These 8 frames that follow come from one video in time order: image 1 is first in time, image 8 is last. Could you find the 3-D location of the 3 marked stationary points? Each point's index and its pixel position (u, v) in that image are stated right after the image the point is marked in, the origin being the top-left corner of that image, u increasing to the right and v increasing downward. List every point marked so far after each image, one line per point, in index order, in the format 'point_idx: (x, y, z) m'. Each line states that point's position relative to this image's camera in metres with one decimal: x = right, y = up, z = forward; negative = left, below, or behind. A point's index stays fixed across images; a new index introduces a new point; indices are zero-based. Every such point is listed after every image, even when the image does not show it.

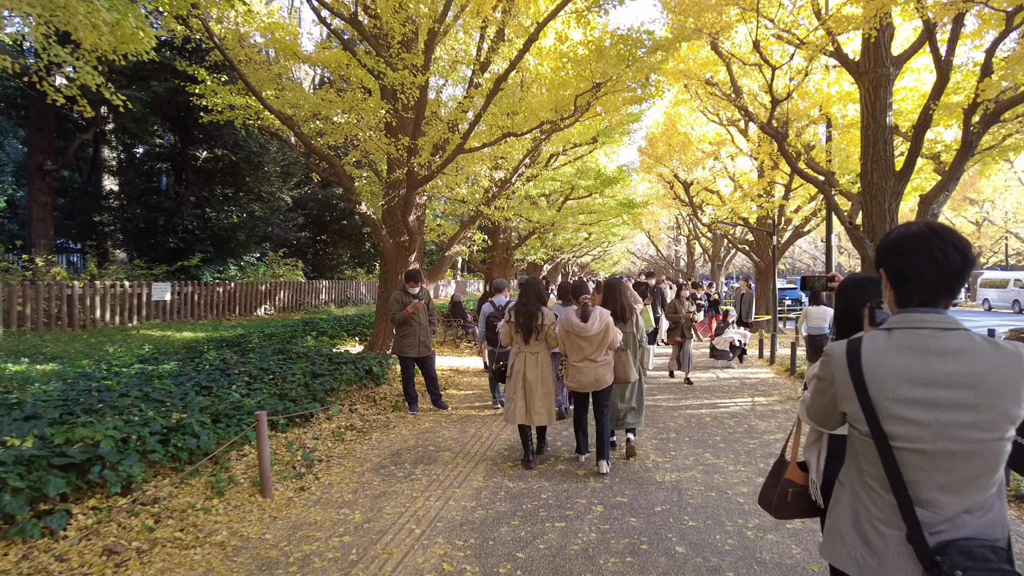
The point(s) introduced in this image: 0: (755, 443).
0: (+2.2, -1.4, +5.9) m
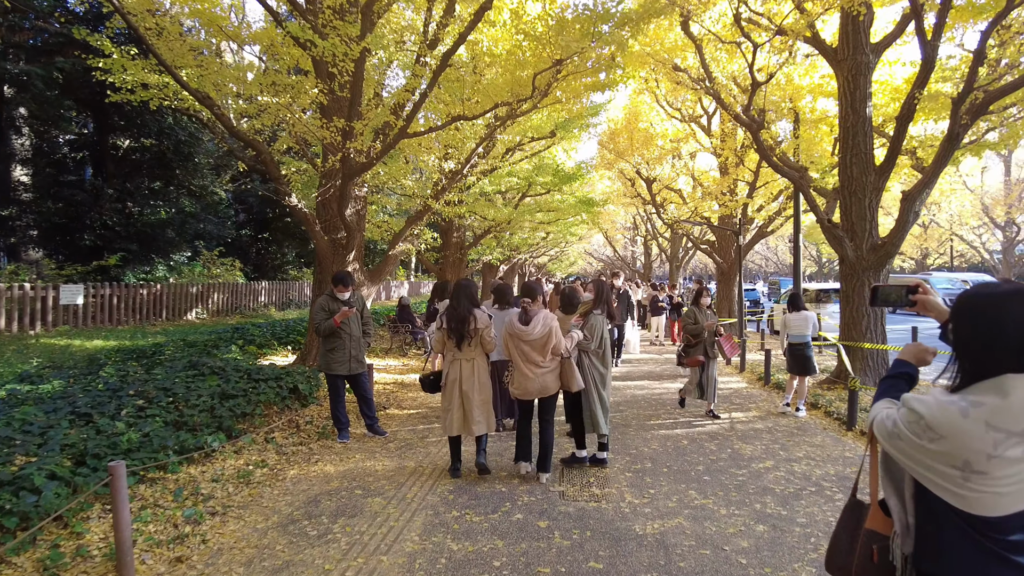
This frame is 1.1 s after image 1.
0: (+1.8, -1.4, +5.0) m
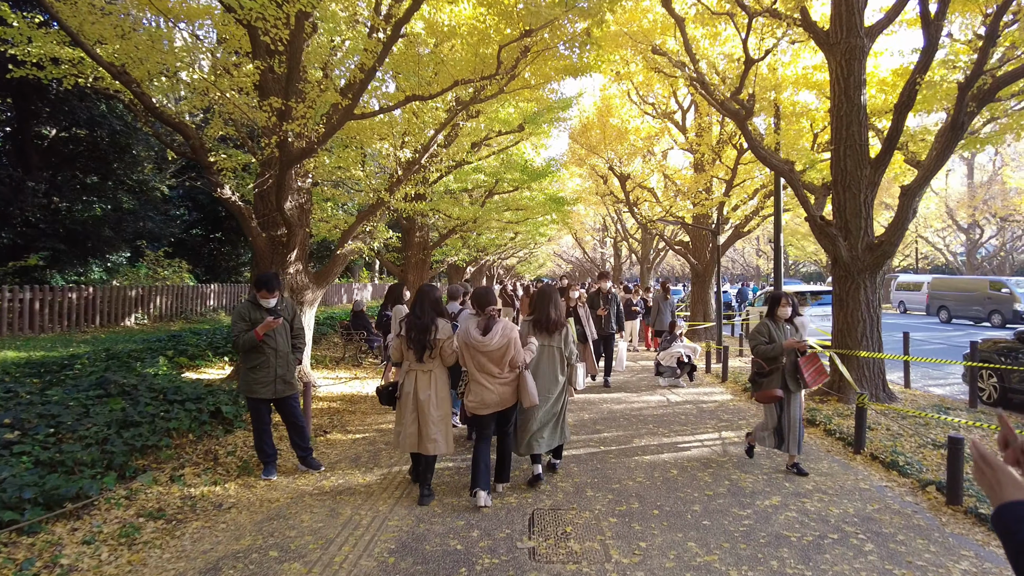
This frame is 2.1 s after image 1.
0: (+1.5, -1.5, +4.2) m
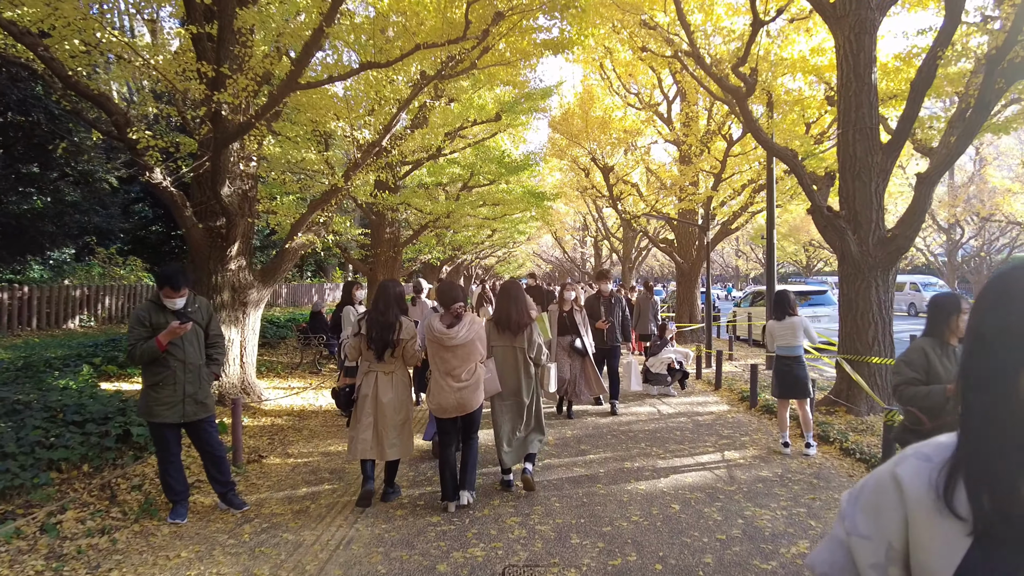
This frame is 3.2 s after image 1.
0: (+1.3, -1.4, +3.3) m
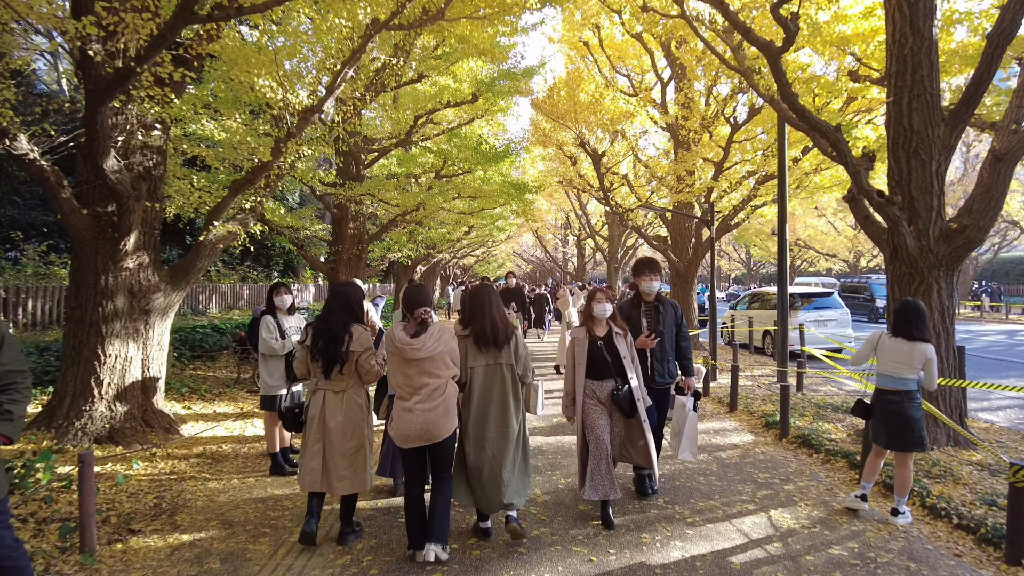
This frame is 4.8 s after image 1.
0: (+1.3, -1.5, +1.9) m
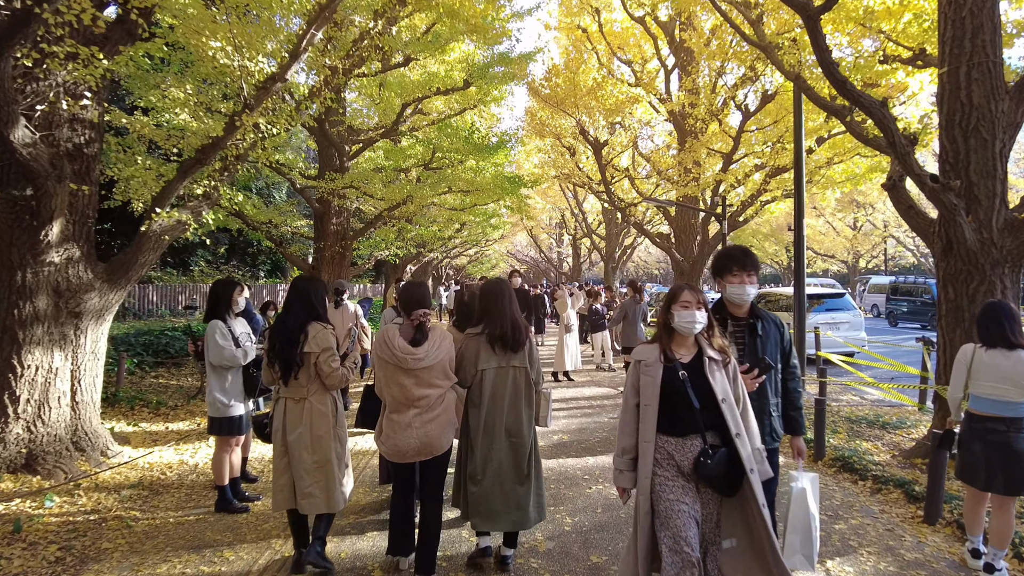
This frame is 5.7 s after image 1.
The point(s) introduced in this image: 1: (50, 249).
0: (+1.3, -1.5, +1.1) m
1: (-3.2, +0.3, +4.6) m
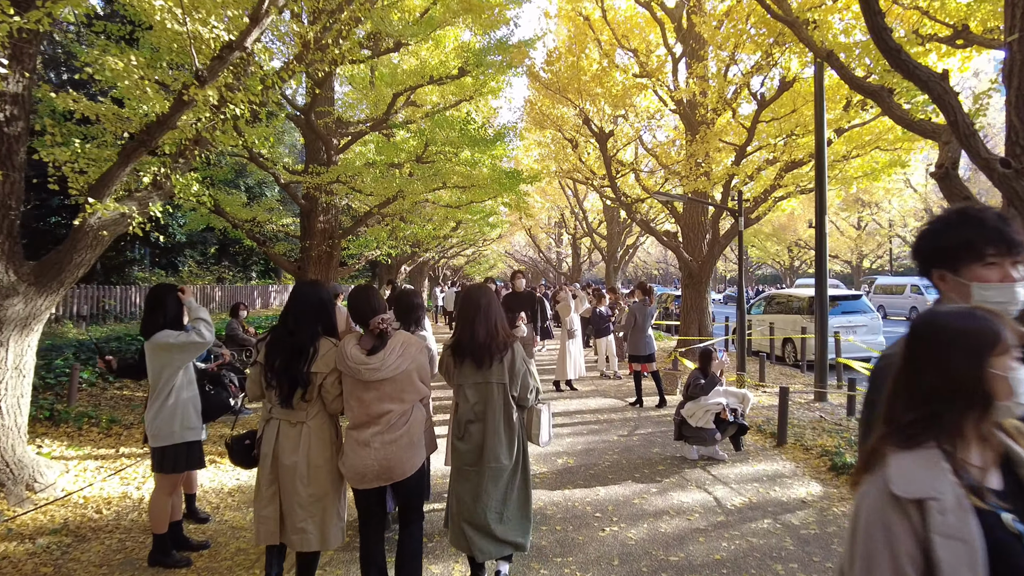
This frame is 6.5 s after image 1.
0: (+1.3, -1.5, +0.4) m
1: (-3.3, +0.2, +3.8) m
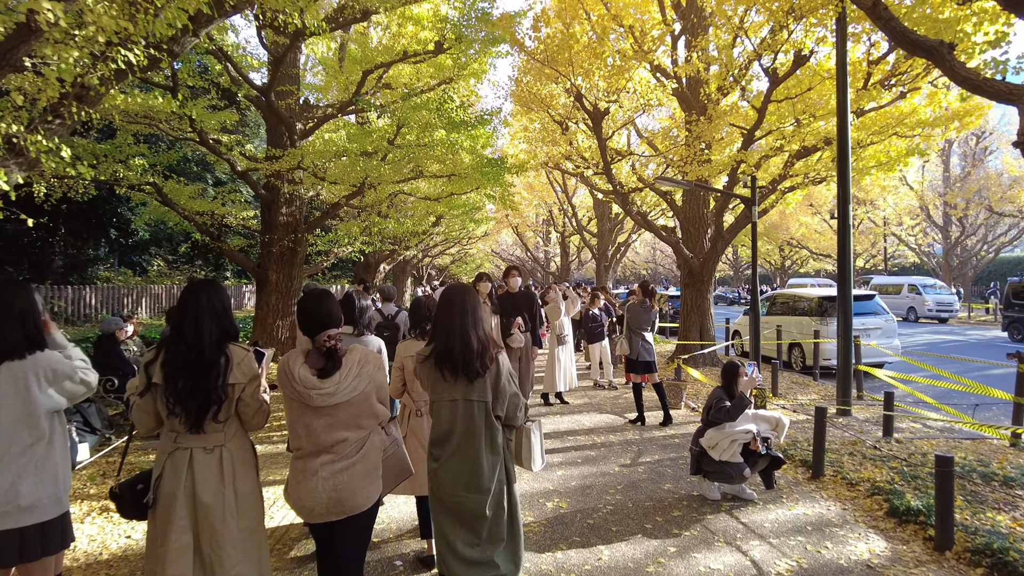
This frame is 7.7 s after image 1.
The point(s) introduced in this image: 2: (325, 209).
0: (+1.2, -1.5, -0.8) m
1: (-3.4, +0.3, +2.6) m
2: (-3.4, +1.4, +12.0) m
